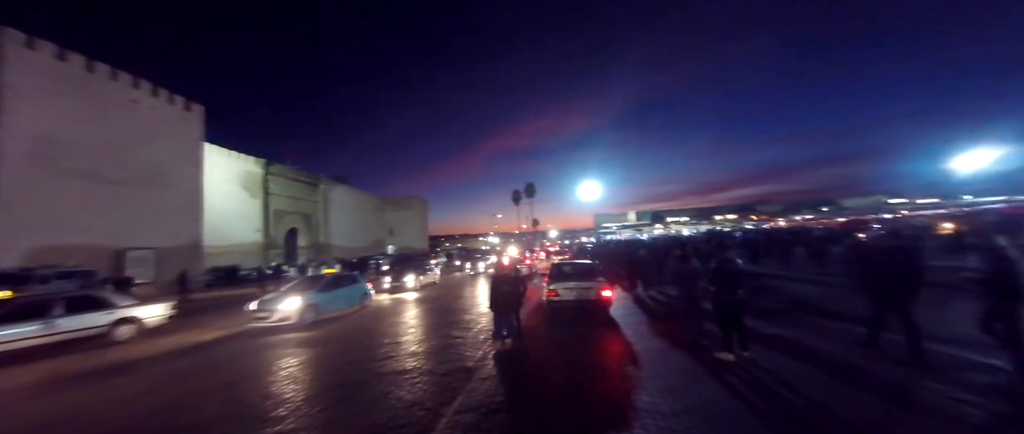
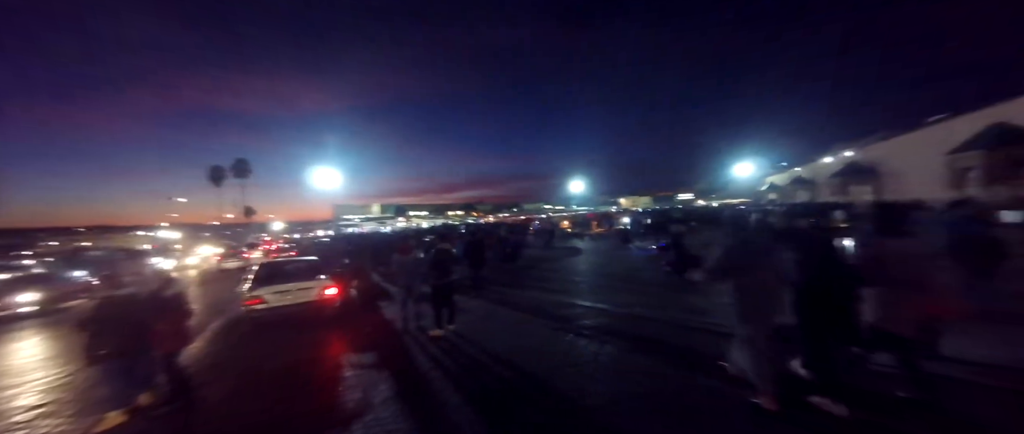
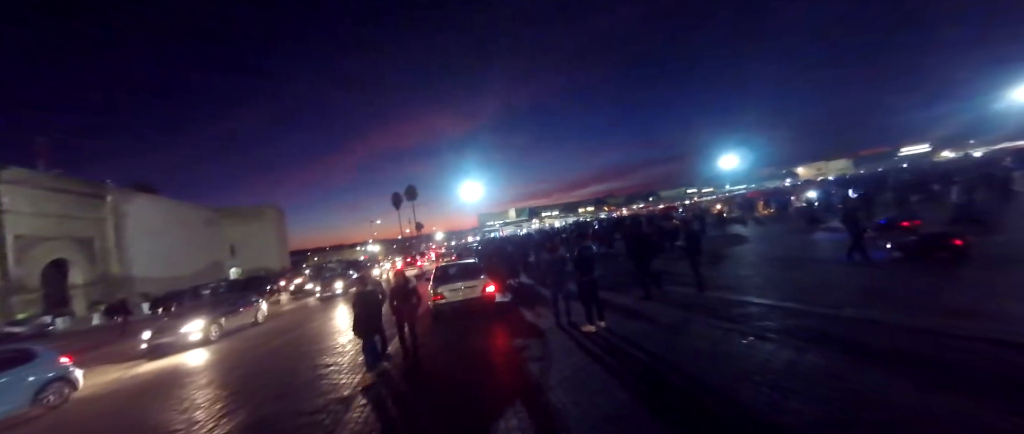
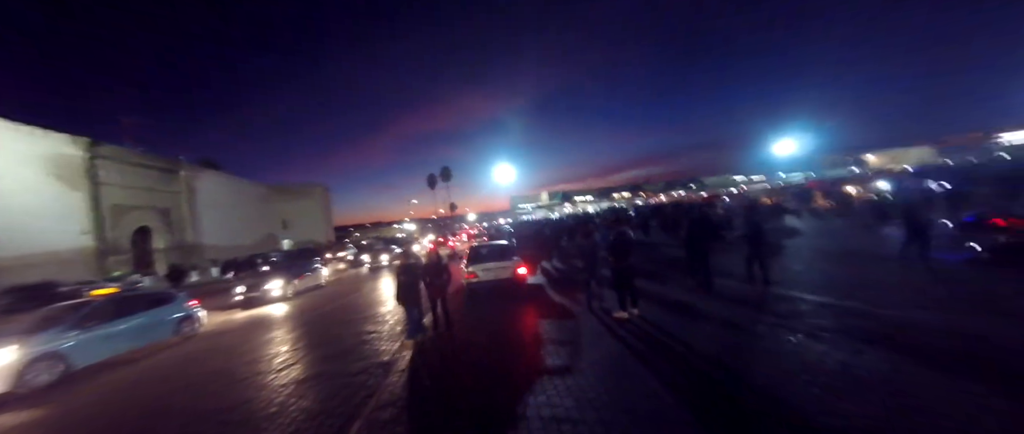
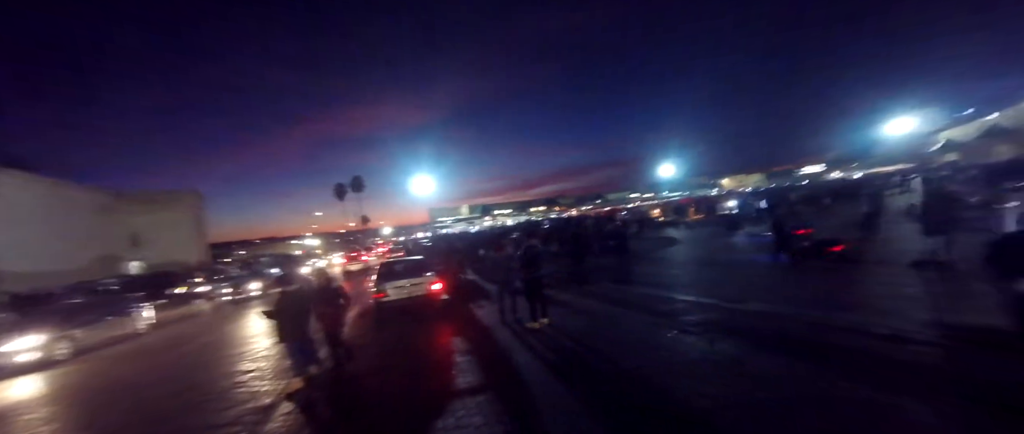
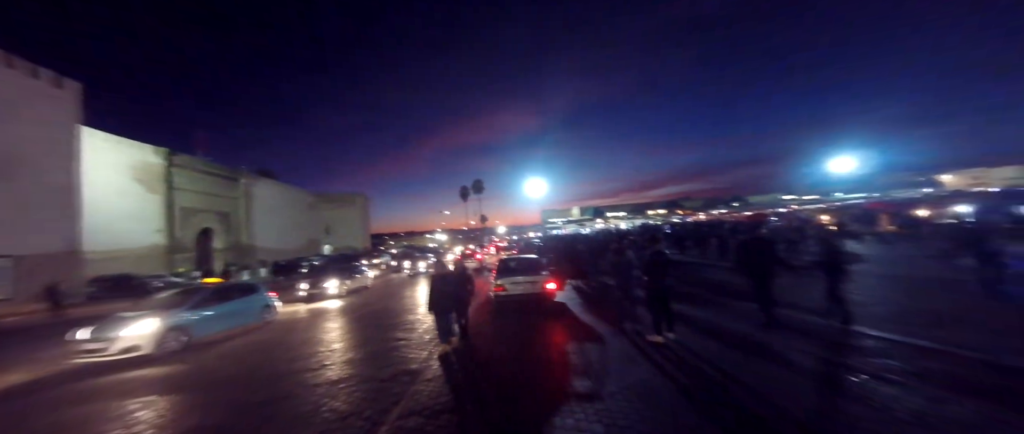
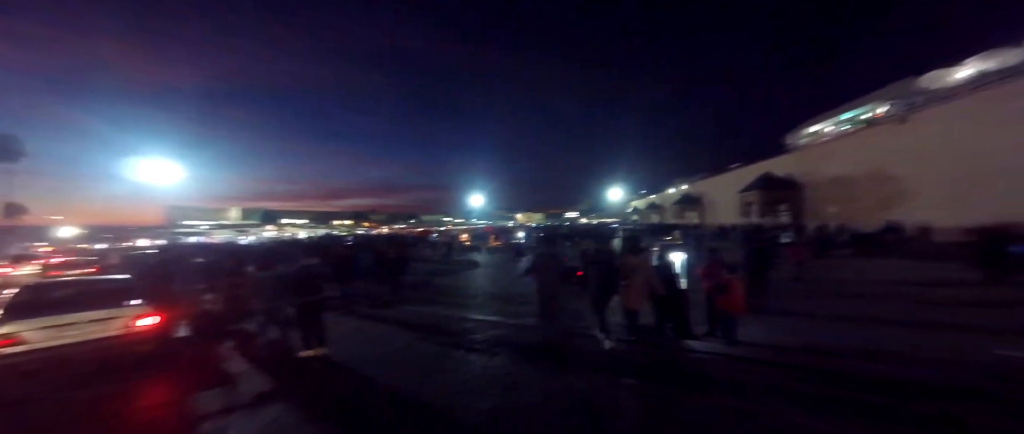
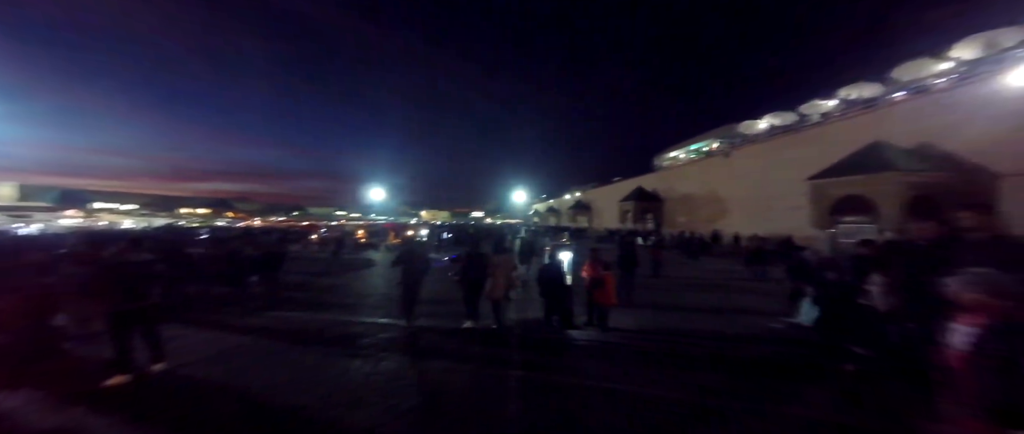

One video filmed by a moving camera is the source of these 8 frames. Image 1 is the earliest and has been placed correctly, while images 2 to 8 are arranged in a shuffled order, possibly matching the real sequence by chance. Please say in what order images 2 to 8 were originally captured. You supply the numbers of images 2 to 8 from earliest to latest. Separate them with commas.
6, 4, 3, 5, 2, 7, 8
